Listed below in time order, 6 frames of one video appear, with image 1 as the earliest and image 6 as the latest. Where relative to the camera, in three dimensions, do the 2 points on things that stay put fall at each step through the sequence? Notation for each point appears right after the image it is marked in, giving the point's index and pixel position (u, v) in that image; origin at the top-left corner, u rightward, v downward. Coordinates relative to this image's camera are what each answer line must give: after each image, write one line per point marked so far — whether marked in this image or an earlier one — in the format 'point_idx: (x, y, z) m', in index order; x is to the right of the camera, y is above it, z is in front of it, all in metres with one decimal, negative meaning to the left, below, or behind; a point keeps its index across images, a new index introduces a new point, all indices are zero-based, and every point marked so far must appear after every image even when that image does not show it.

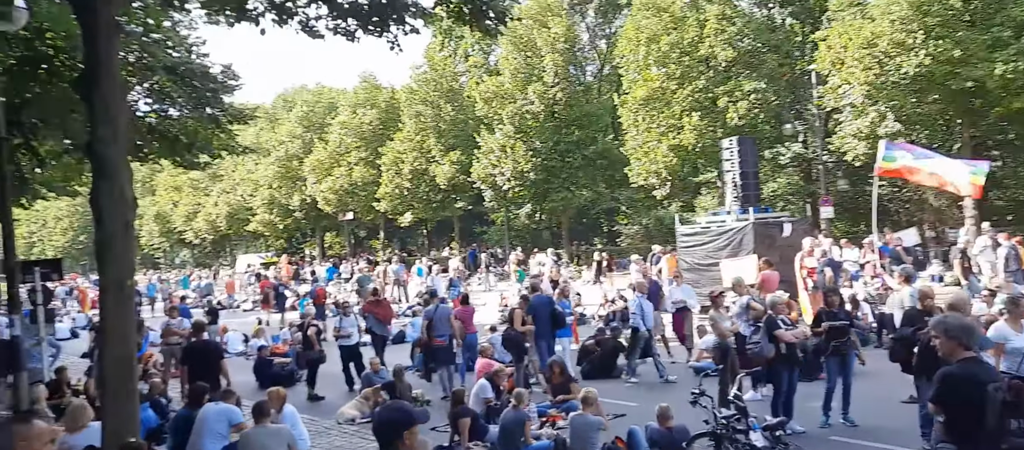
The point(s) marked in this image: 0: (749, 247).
0: (+4.1, -0.4, +16.9) m
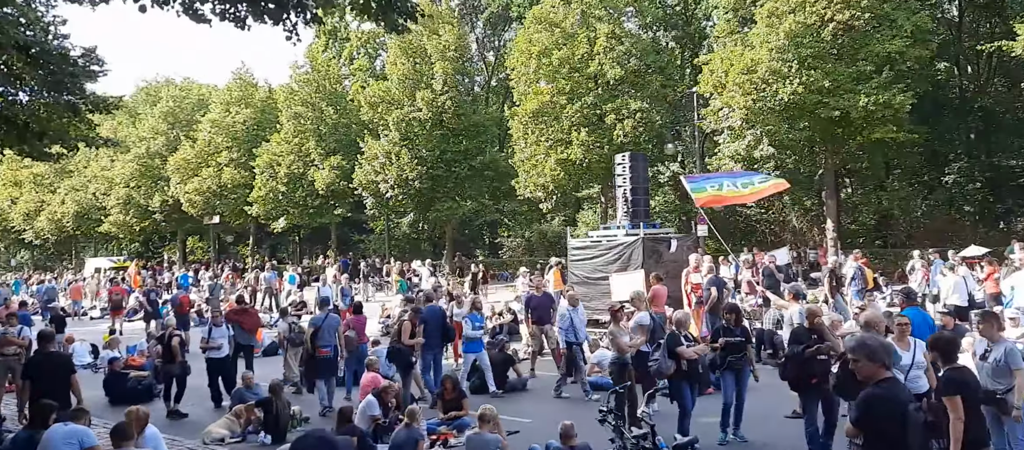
0: (+2.2, -0.6, +16.6) m
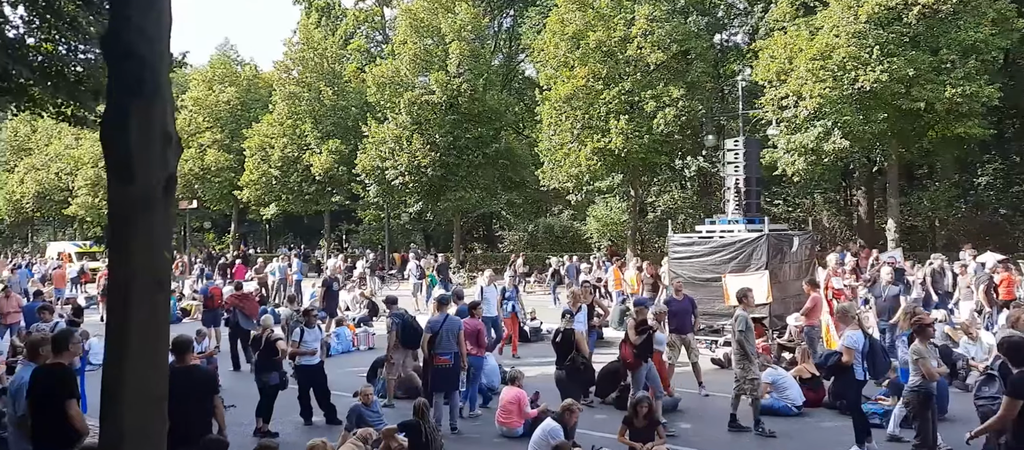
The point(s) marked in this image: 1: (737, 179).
0: (+3.7, -0.6, +14.8) m
1: (+3.6, +0.7, +15.8) m
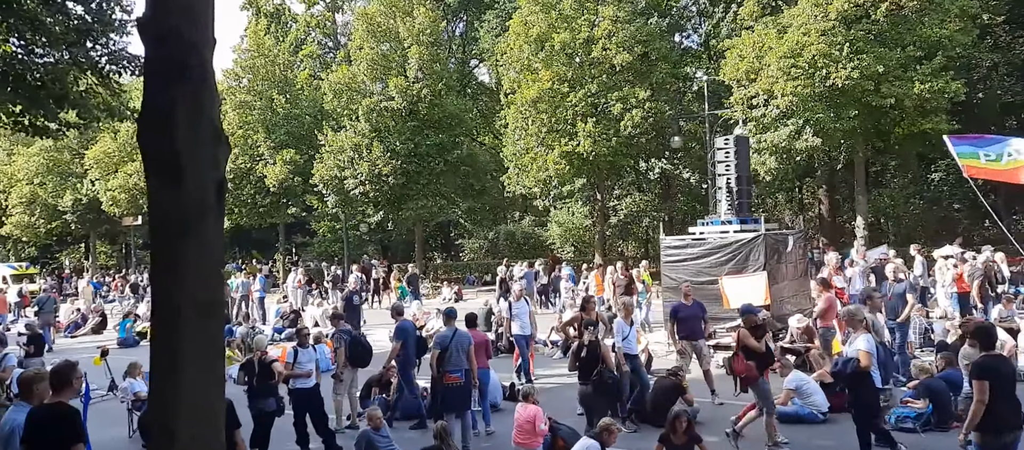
0: (+3.6, -0.6, +14.4) m
1: (+3.4, +0.7, +15.4) m
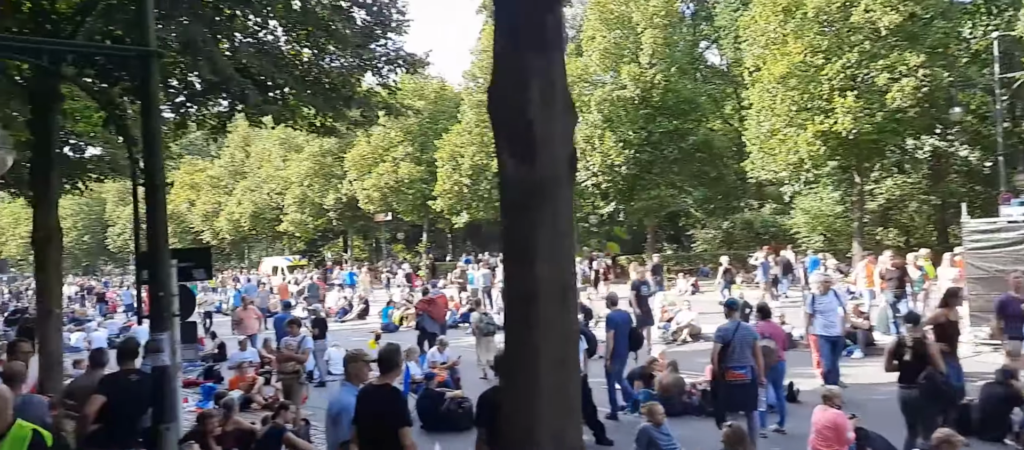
0: (+7.2, -0.3, +12.8) m
1: (+7.2, +1.0, +13.8) m
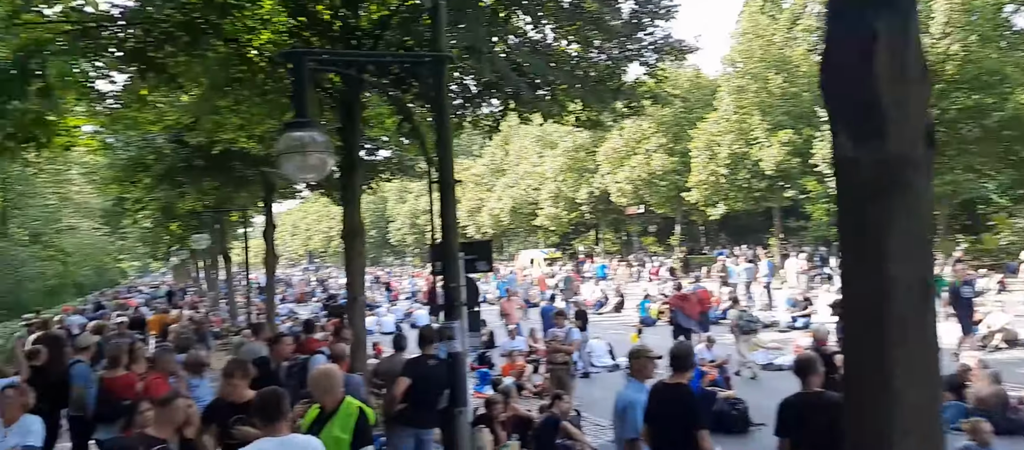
0: (+10.3, -0.1, +10.0) m
1: (+10.5, +1.2, +11.0) m
